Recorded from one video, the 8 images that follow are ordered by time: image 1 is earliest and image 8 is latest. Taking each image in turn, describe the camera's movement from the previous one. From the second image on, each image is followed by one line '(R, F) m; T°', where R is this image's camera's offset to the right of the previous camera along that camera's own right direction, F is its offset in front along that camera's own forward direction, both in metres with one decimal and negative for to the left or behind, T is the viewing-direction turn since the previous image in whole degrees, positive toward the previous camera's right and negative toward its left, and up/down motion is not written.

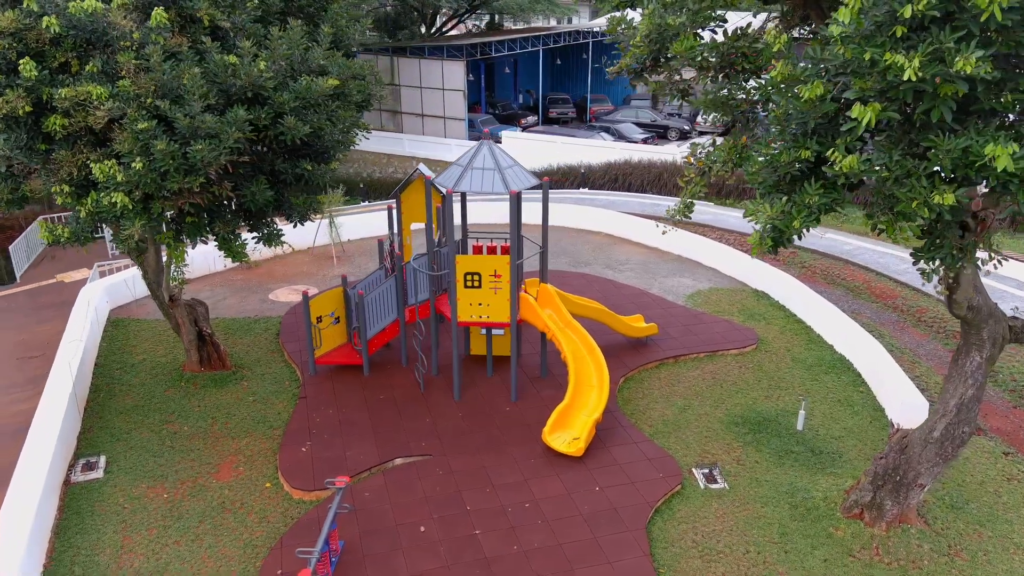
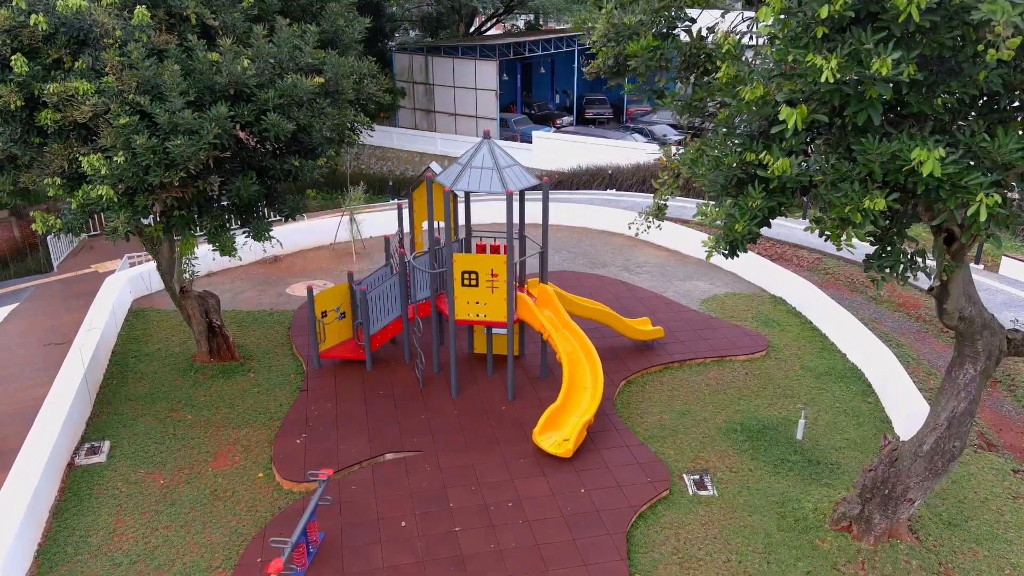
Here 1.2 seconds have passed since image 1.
(+0.5, 0.0) m; -3°
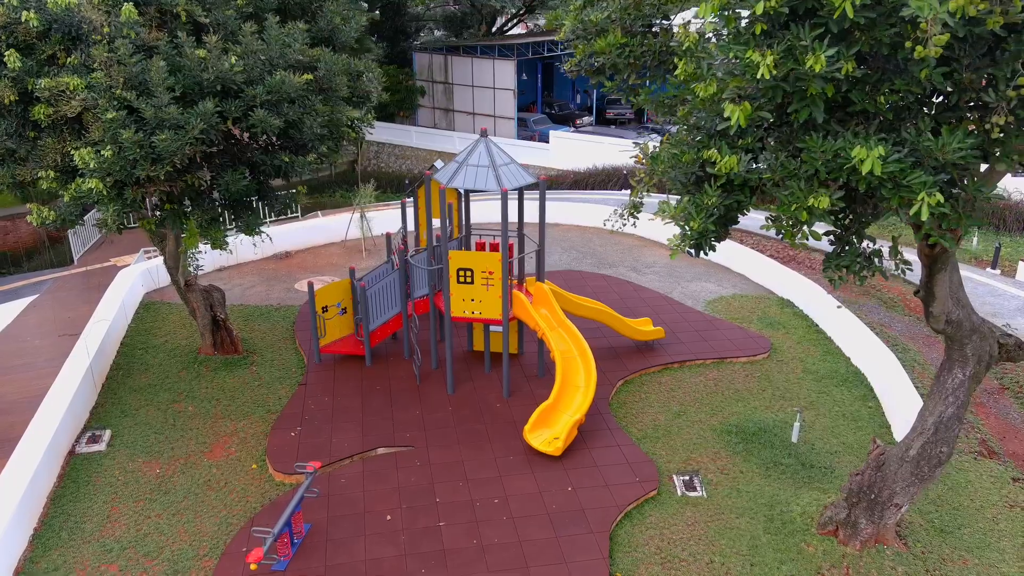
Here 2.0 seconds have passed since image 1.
(+0.3, 0.0) m; -2°
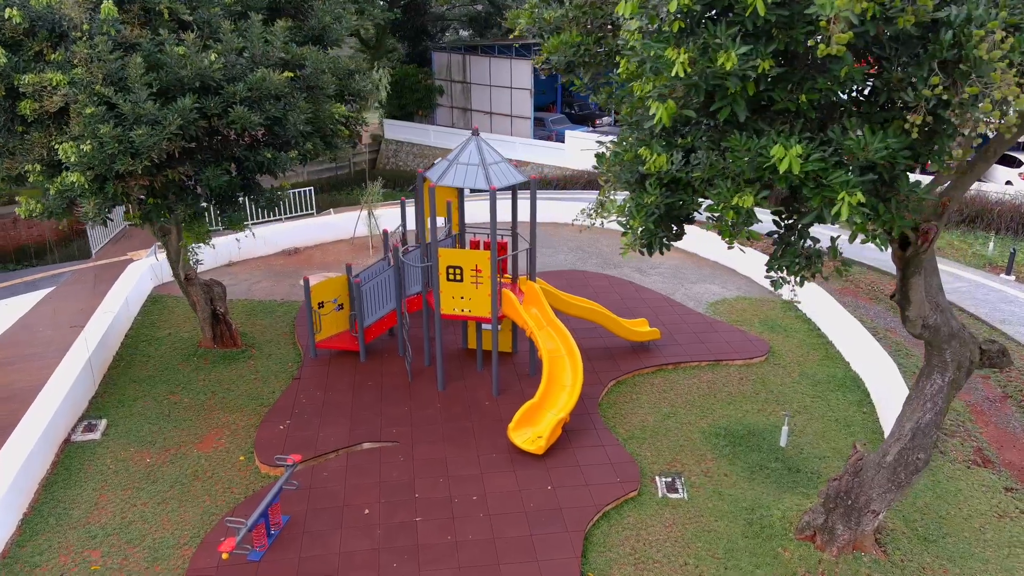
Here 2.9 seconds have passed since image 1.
(+0.4, 0.0) m; -2°
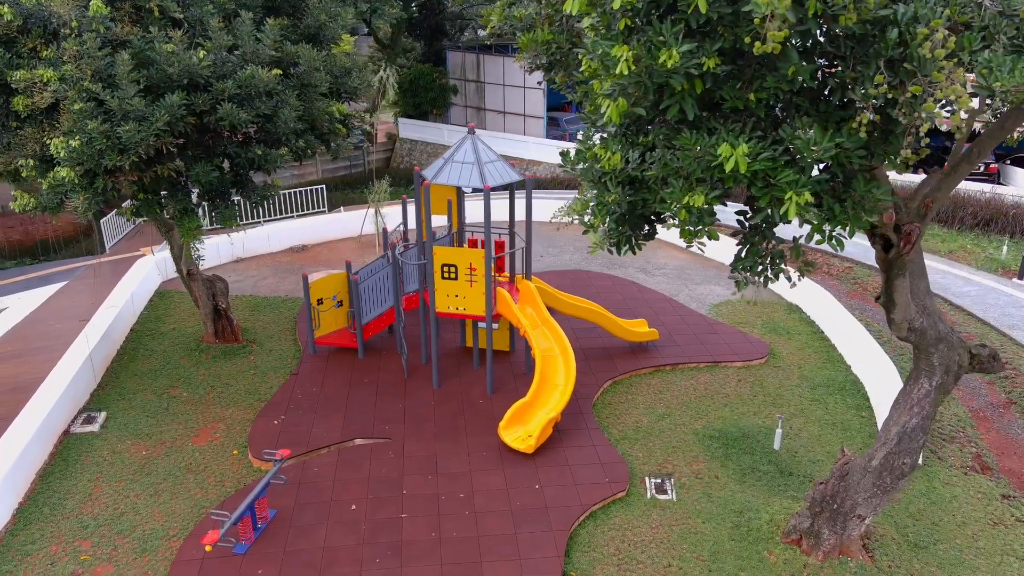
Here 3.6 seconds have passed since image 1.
(+0.3, 0.0) m; -1°
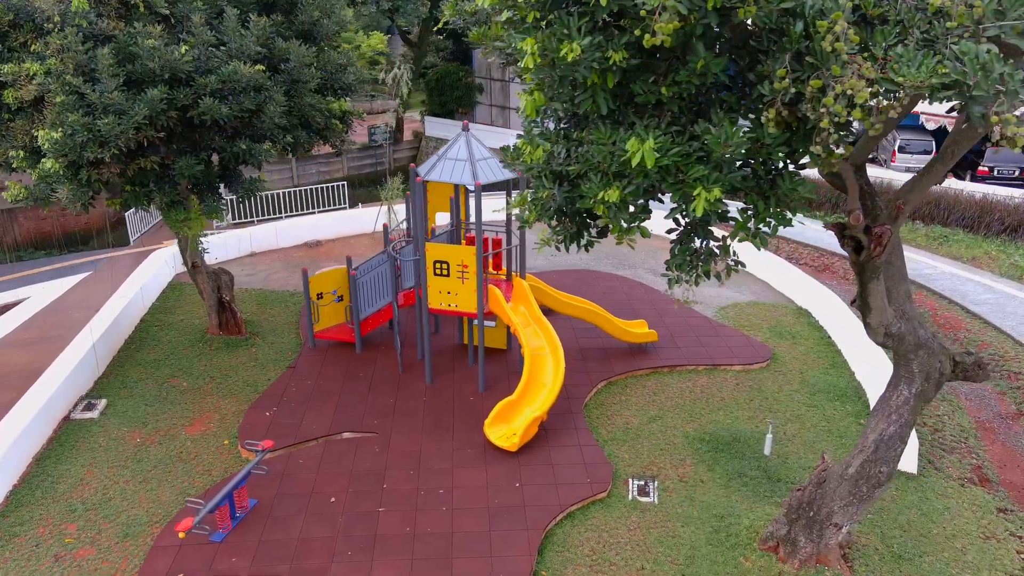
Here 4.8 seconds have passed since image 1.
(+0.5, 0.0) m; -2°
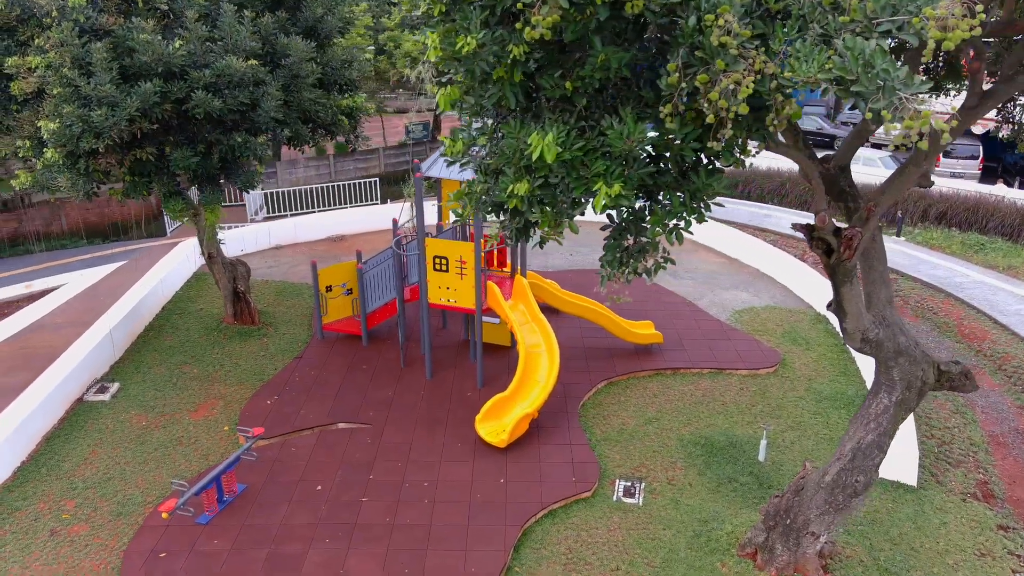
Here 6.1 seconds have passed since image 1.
(+0.5, 0.0) m; -3°
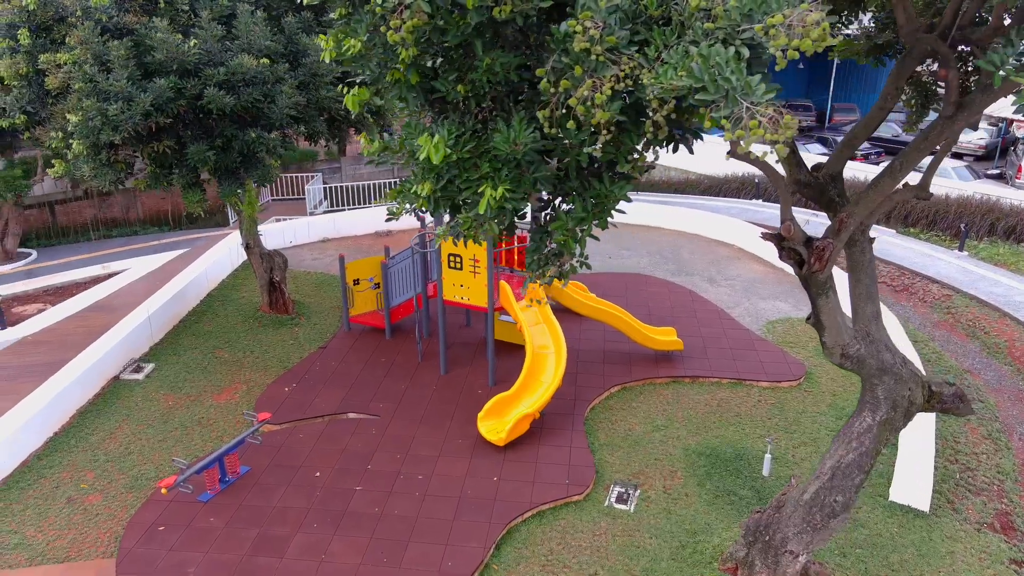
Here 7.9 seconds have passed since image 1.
(+0.7, 0.0) m; -5°
